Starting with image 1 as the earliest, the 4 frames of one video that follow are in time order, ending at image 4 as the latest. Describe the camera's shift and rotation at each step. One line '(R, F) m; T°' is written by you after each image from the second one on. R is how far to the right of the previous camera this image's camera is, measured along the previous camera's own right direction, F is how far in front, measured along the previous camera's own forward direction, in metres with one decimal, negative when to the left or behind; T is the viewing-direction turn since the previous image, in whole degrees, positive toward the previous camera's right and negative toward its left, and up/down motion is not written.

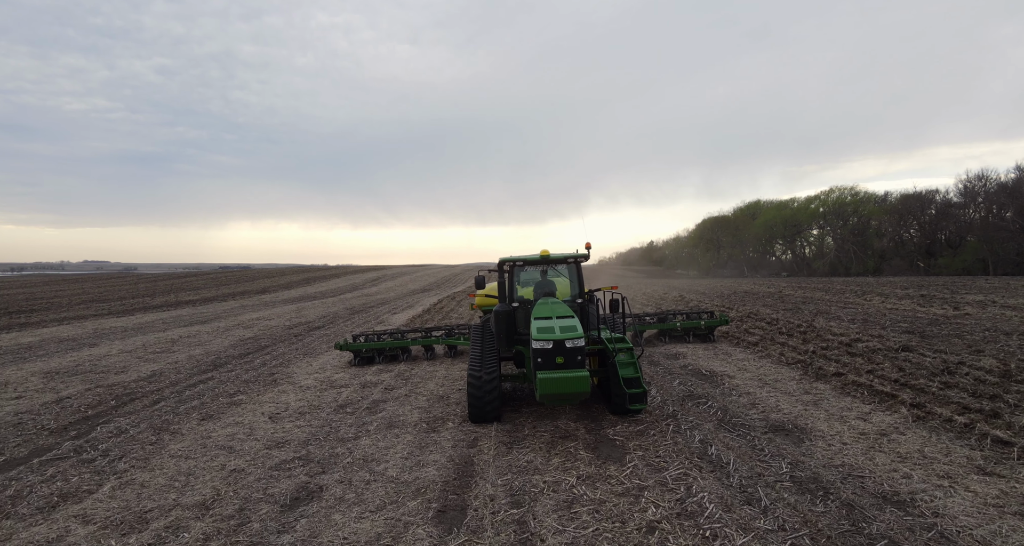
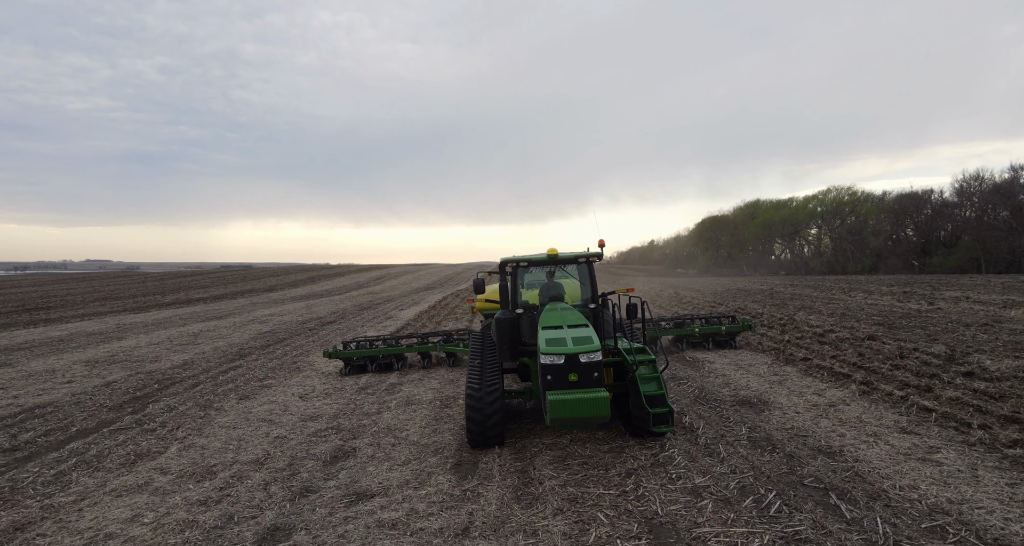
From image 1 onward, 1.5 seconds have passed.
(0.0, -0.8) m; 0°
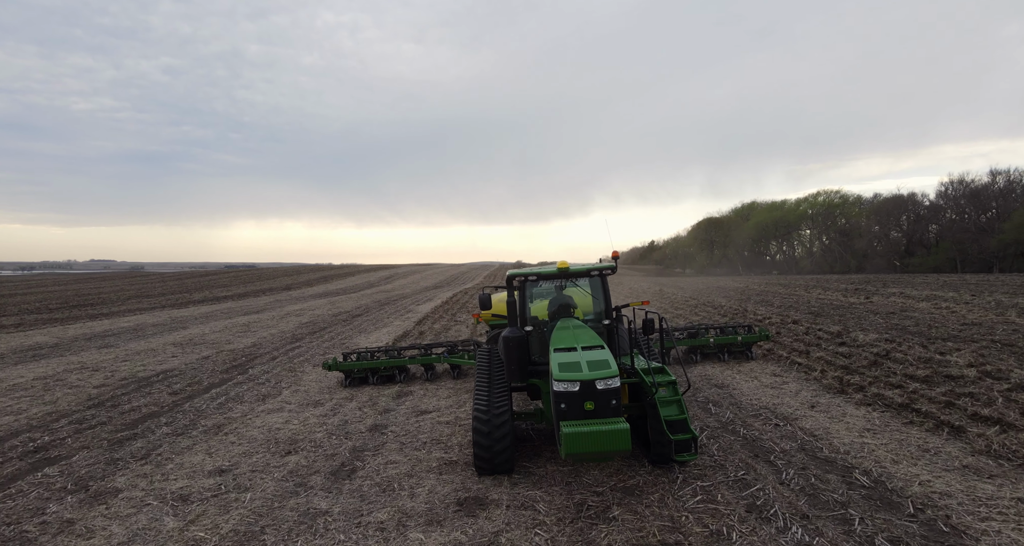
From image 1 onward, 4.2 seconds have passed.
(0.0, -2.5) m; 0°
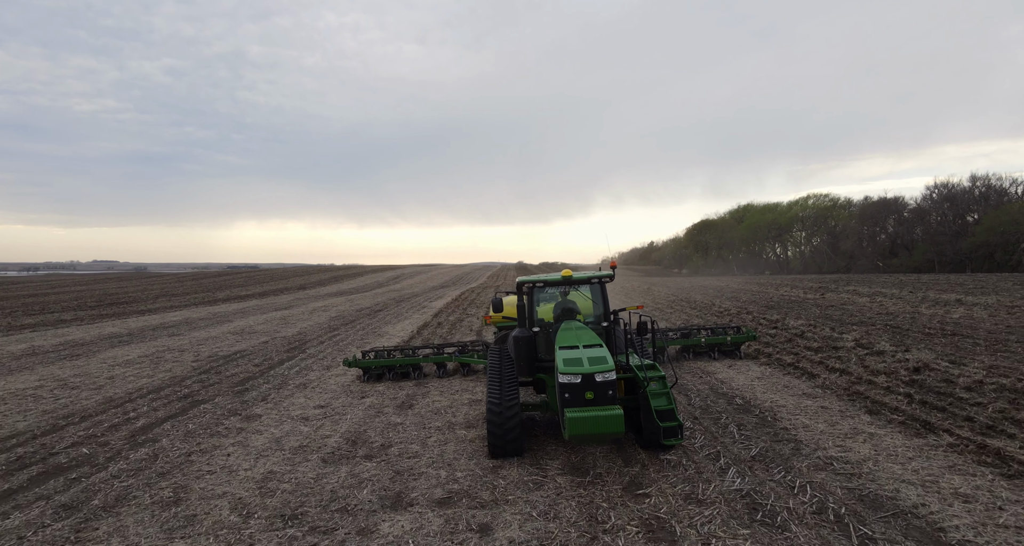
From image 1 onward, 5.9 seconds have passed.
(-0.1, -2.3) m; 0°
